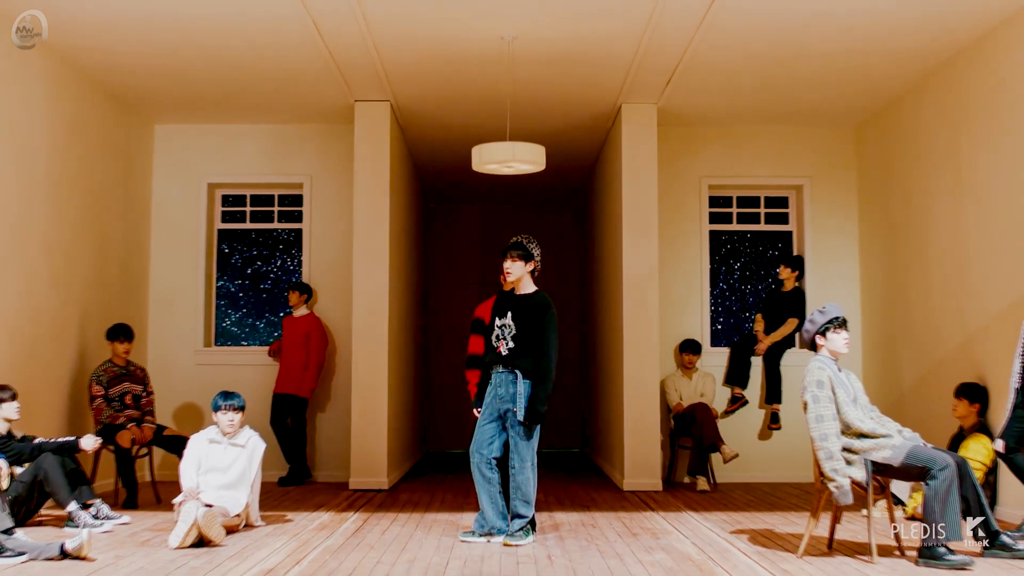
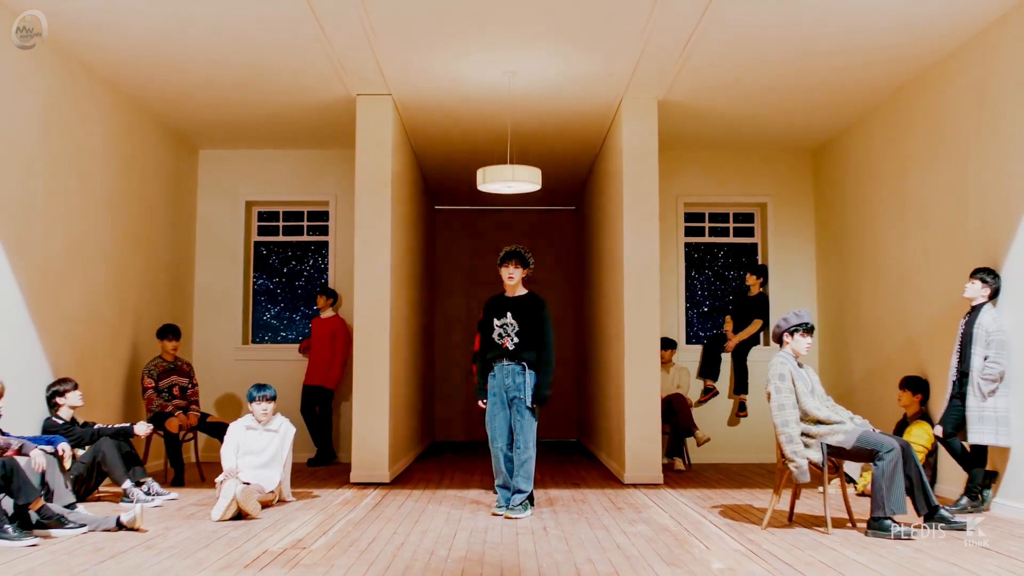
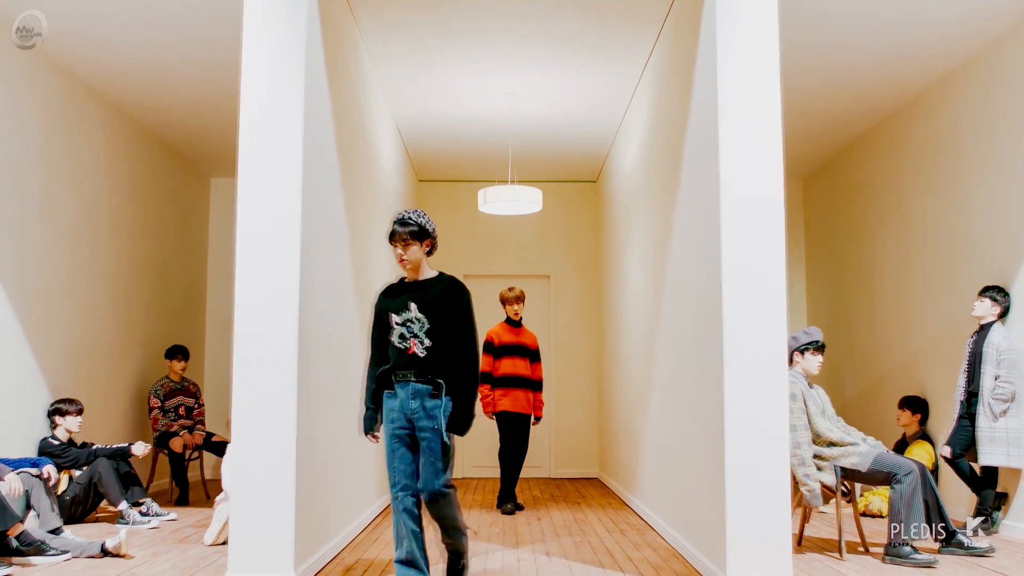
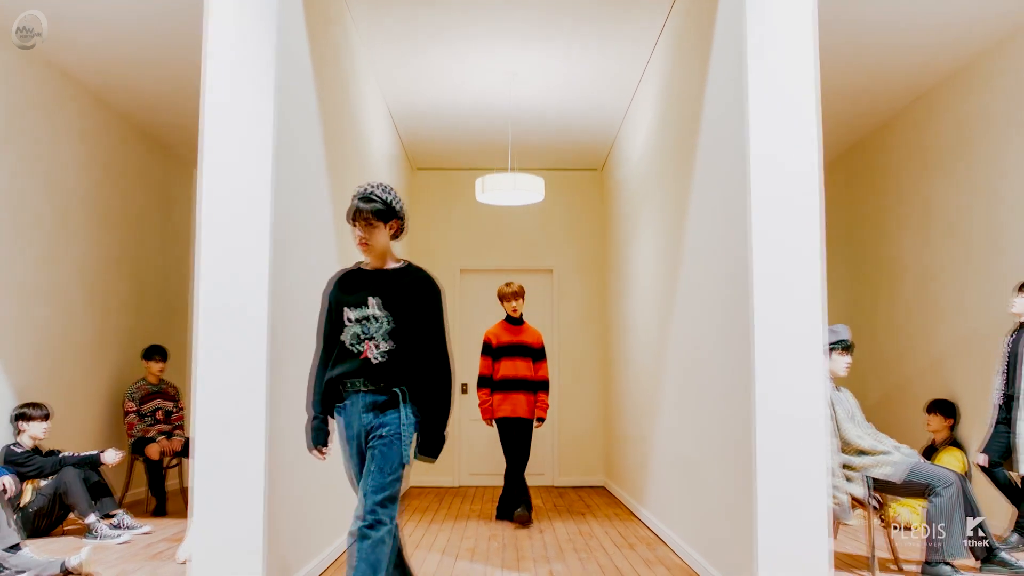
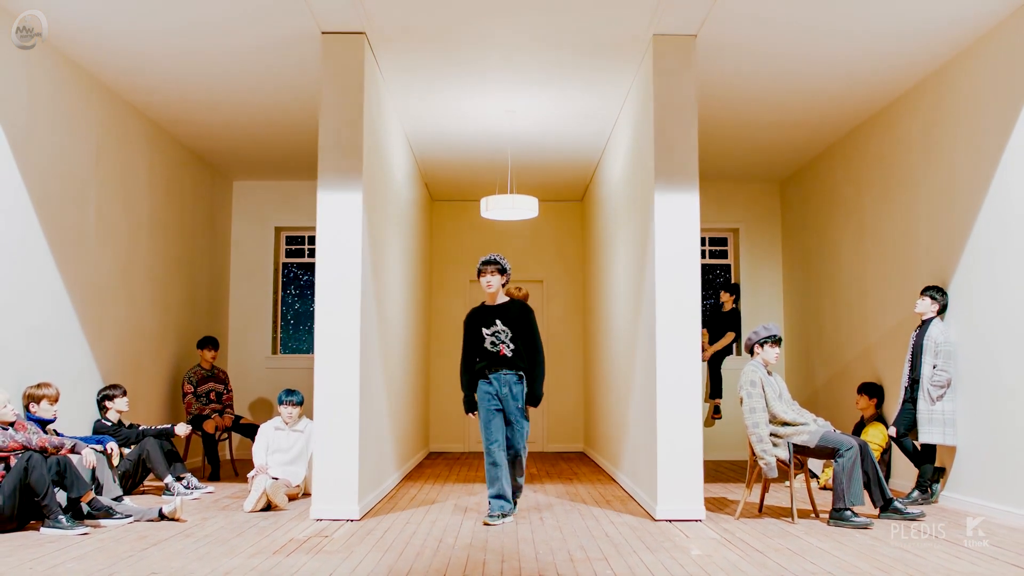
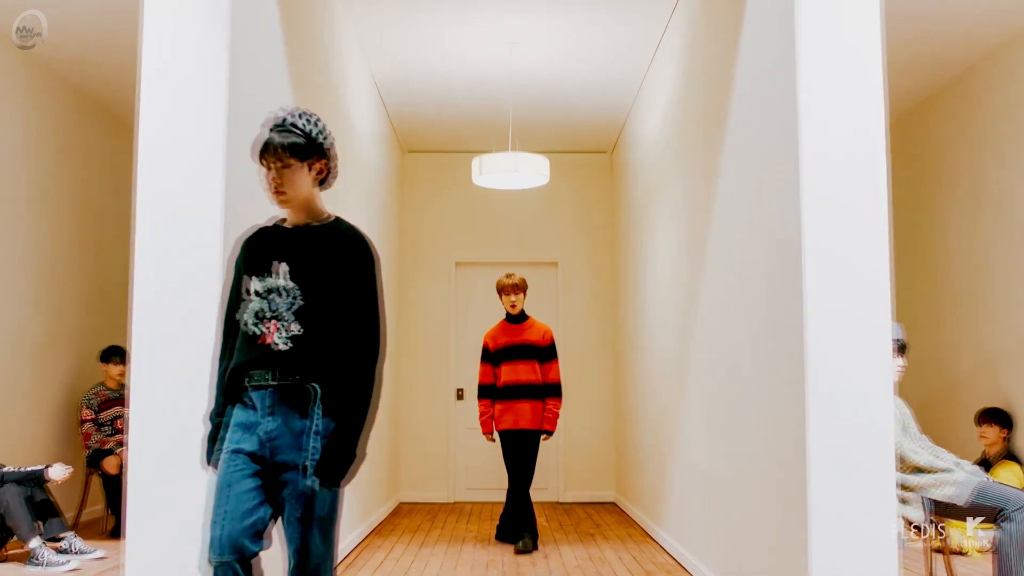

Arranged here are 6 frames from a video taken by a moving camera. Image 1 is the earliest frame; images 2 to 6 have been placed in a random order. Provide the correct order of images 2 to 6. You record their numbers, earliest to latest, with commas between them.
2, 5, 3, 4, 6
